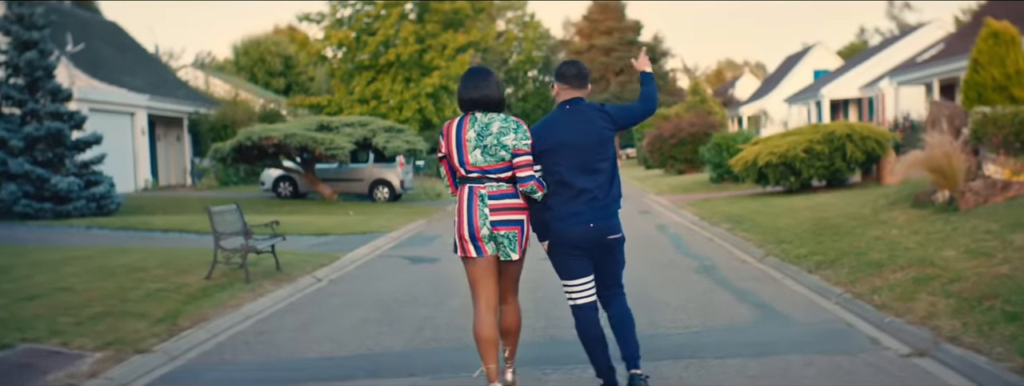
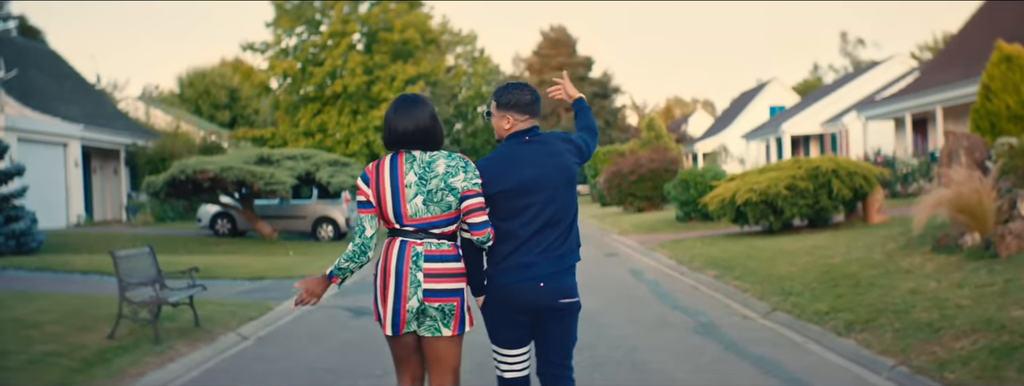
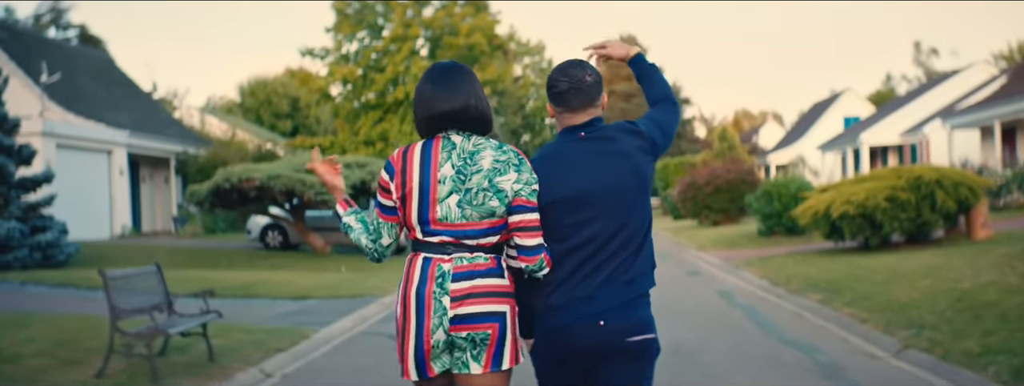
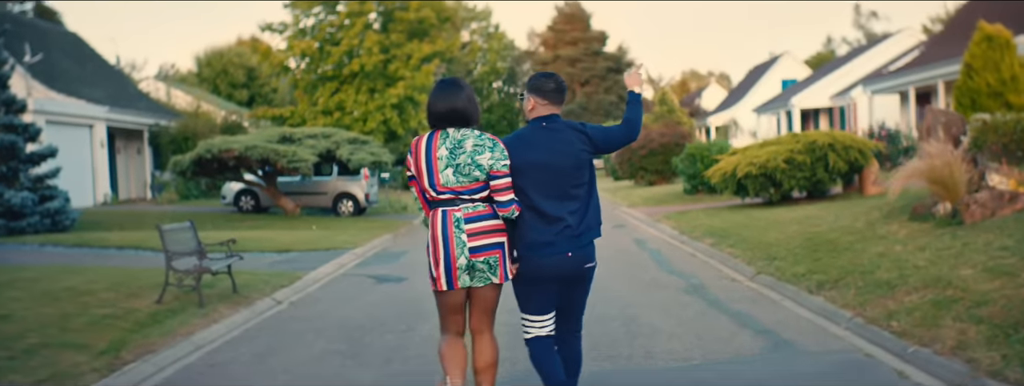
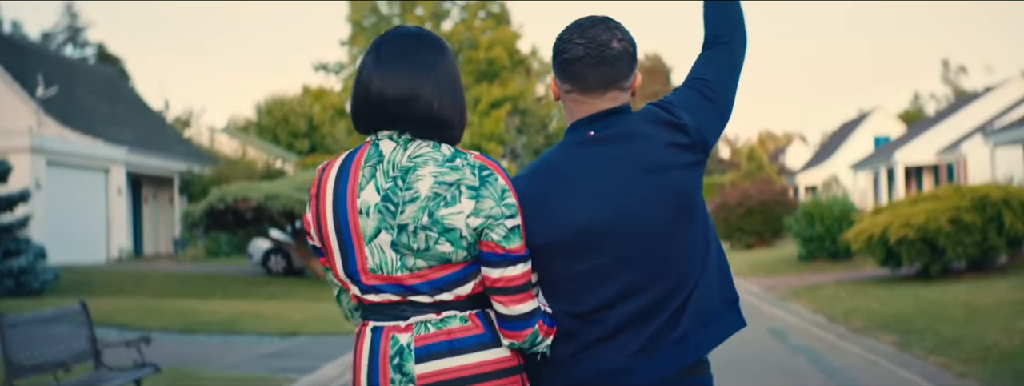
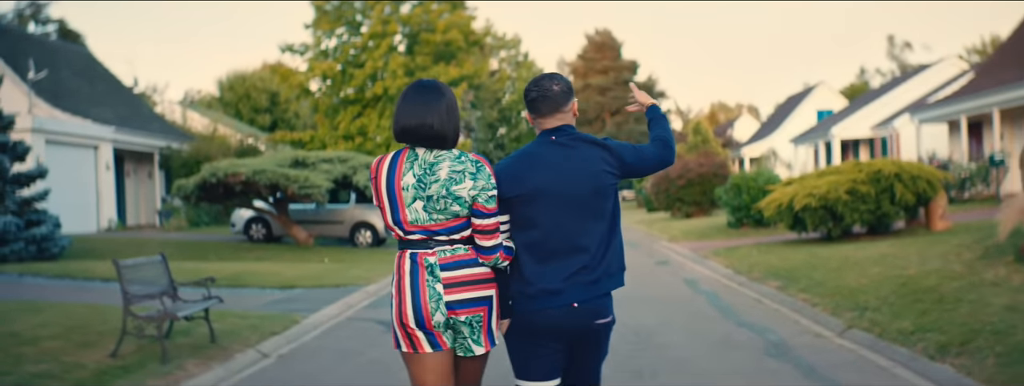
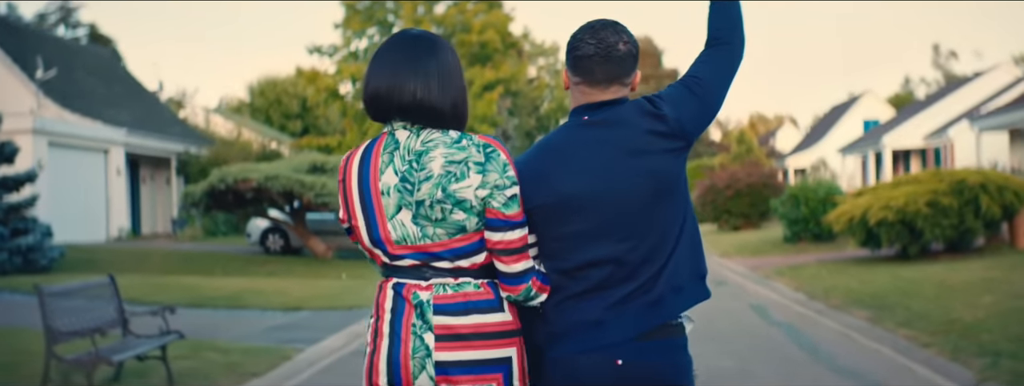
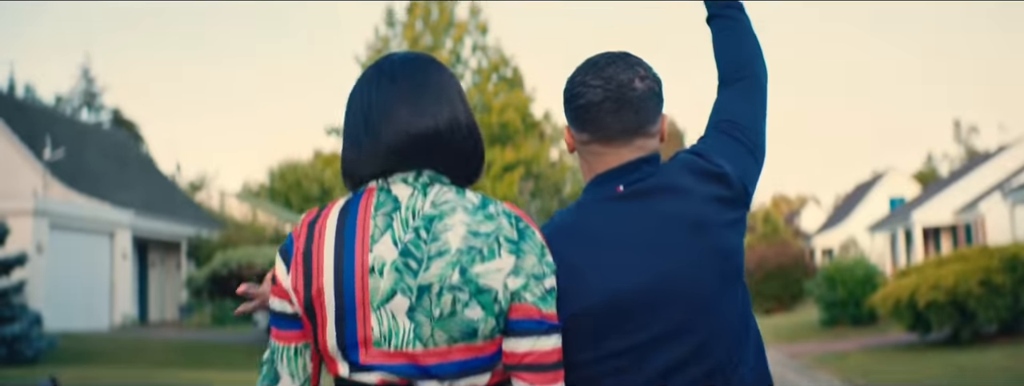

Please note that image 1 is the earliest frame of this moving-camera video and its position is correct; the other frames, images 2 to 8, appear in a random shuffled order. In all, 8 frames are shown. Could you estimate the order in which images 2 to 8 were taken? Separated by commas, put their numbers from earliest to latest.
4, 2, 6, 3, 7, 5, 8
